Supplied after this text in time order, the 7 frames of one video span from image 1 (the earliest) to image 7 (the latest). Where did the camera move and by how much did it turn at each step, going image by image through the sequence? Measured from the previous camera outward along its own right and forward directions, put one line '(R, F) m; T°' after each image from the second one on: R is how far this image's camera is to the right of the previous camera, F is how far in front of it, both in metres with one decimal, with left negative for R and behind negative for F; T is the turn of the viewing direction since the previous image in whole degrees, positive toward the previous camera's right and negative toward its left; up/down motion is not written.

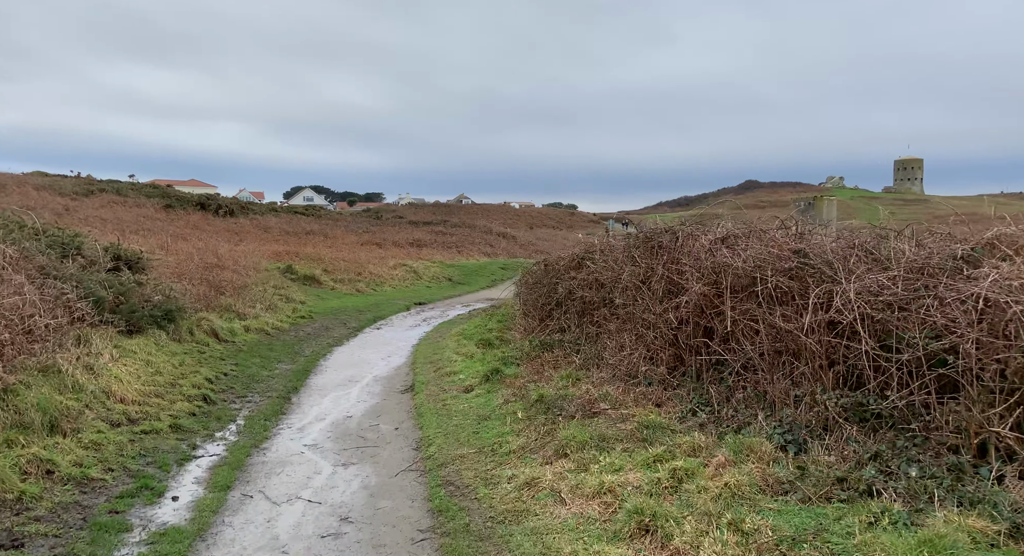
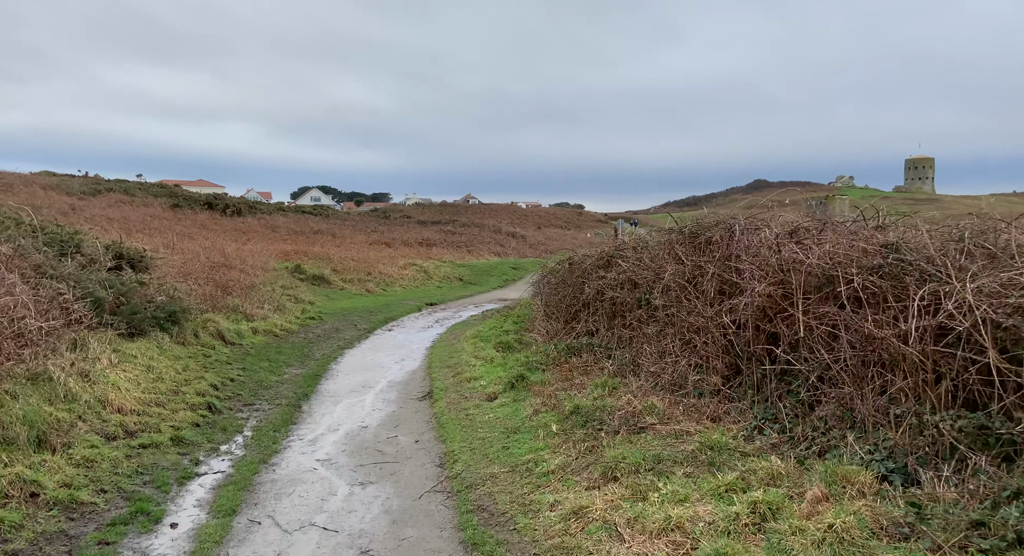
(-0.3, +0.9) m; 0°
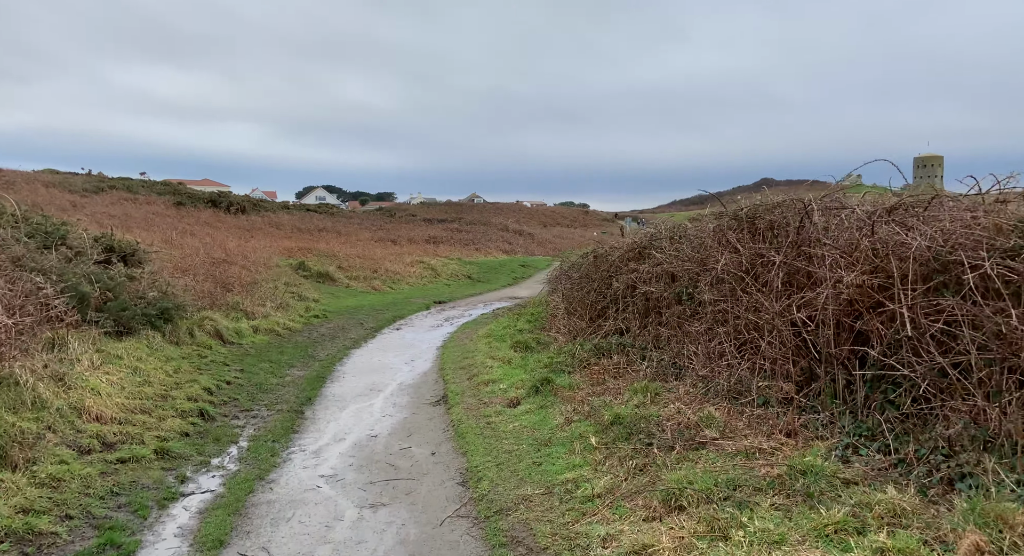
(-0.3, +1.2) m; 0°
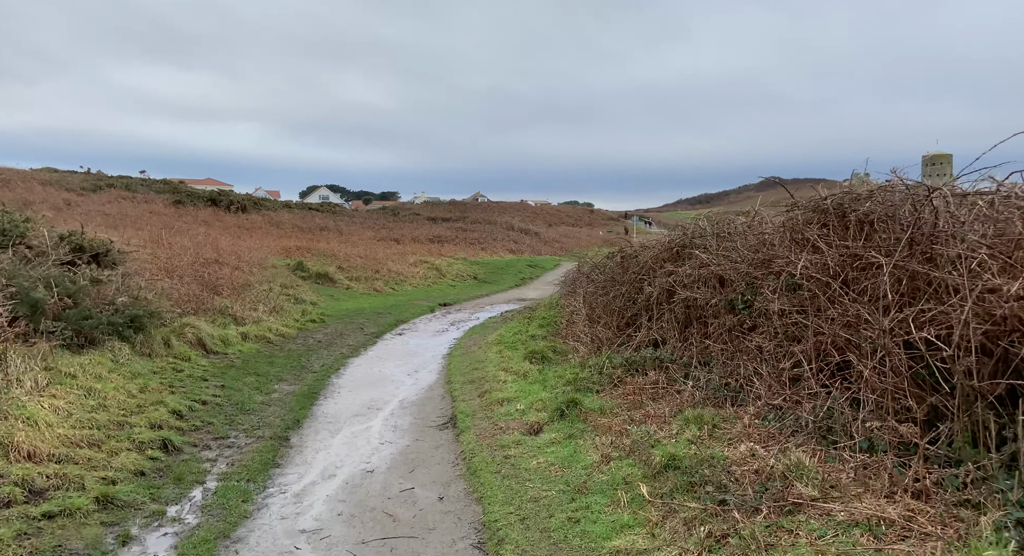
(-0.2, +1.7) m; 0°
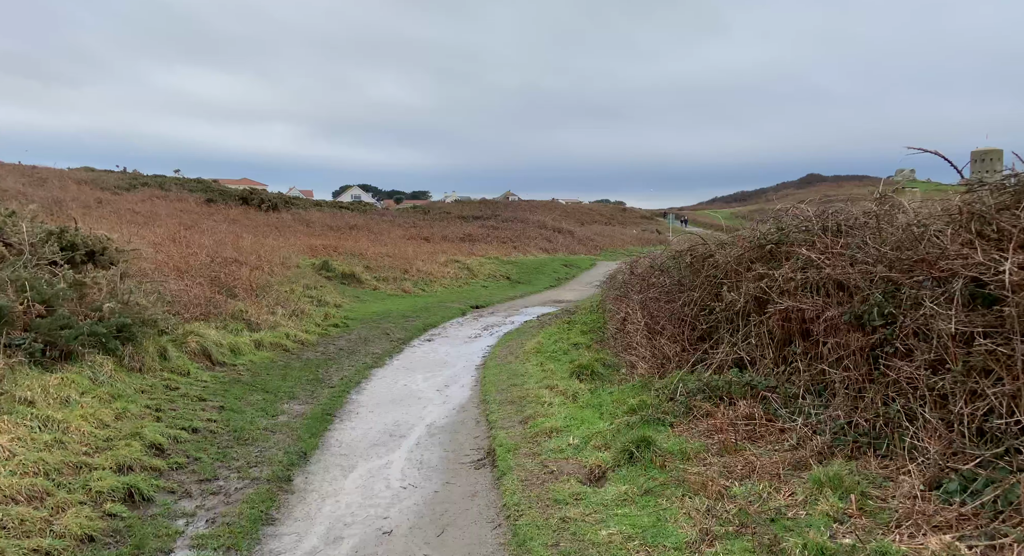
(-0.2, +1.9) m; -2°
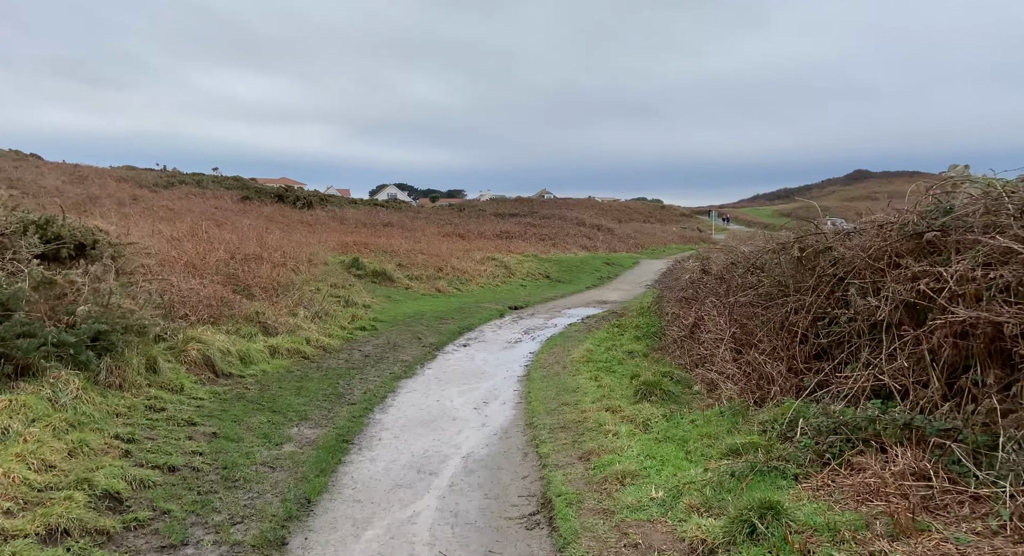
(-0.2, +2.1) m; -2°
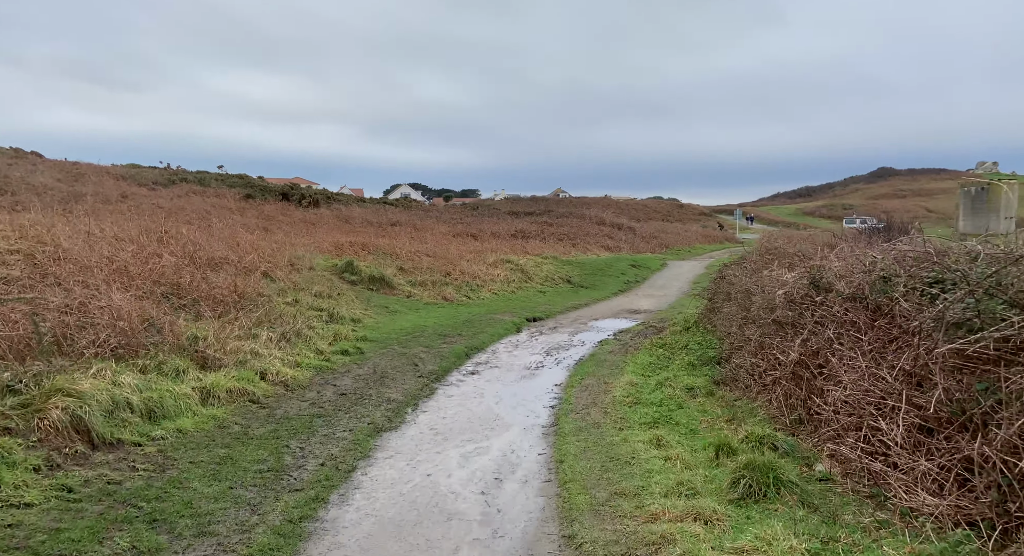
(-0.1, +4.0) m; -1°
